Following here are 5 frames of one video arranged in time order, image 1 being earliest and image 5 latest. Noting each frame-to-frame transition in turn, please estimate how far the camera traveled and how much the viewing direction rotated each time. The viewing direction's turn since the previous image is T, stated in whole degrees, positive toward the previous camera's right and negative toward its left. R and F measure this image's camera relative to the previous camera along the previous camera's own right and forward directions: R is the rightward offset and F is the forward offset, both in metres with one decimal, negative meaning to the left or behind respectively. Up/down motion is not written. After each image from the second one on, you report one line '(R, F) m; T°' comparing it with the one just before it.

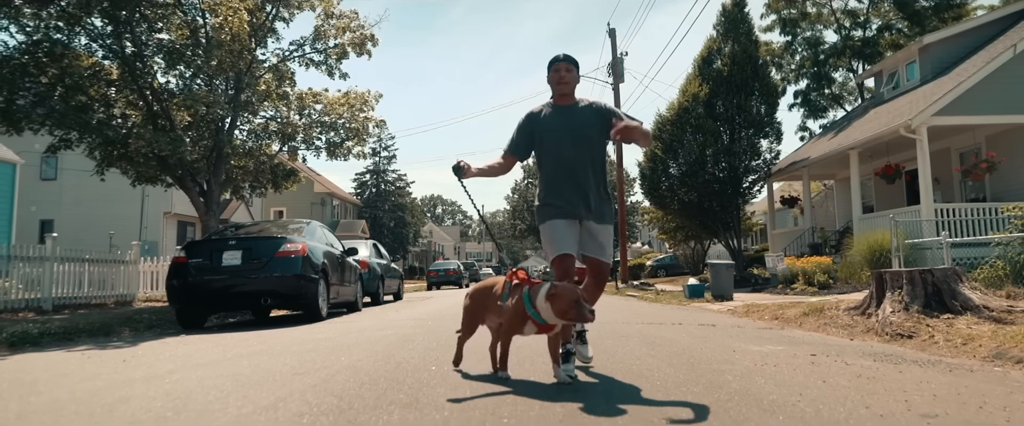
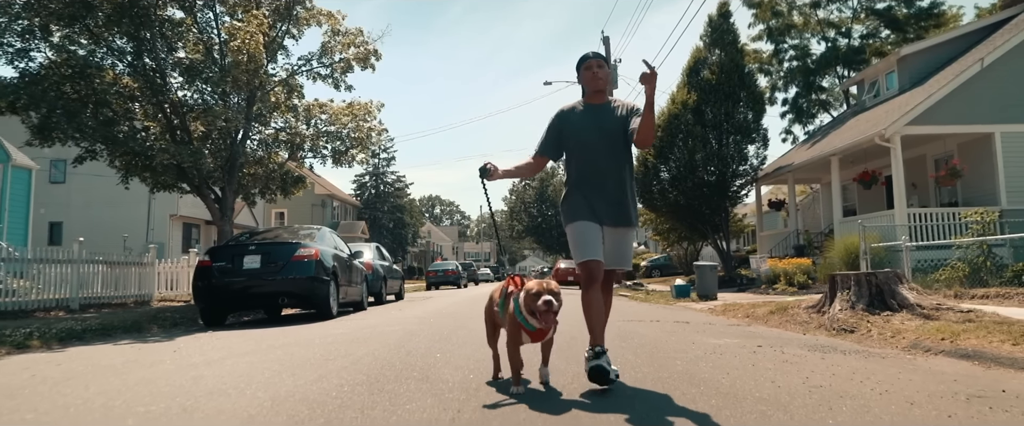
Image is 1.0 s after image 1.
(0.0, -0.9) m; 0°
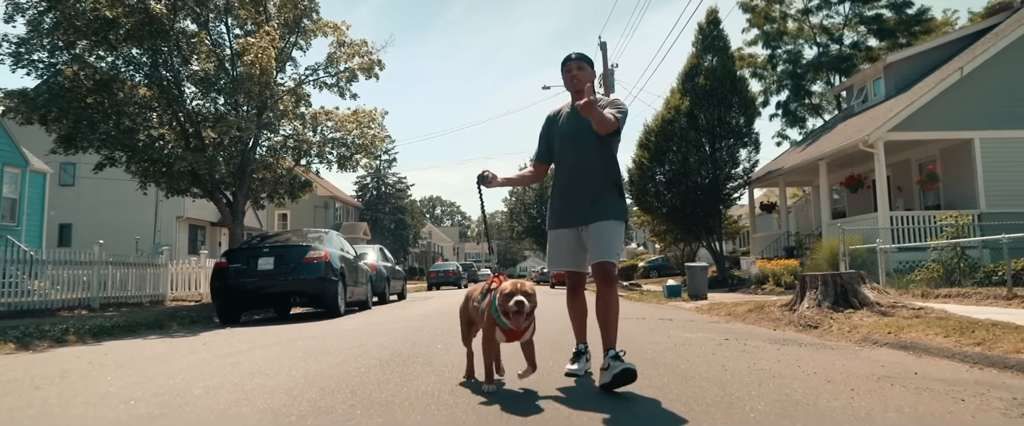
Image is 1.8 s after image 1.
(+0.1, -0.7) m; 0°
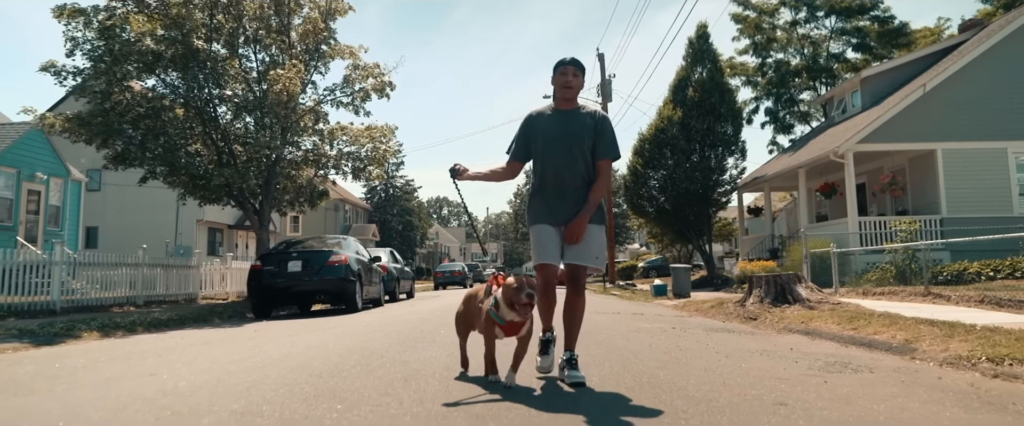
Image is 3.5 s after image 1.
(+0.2, -1.6) m; -1°
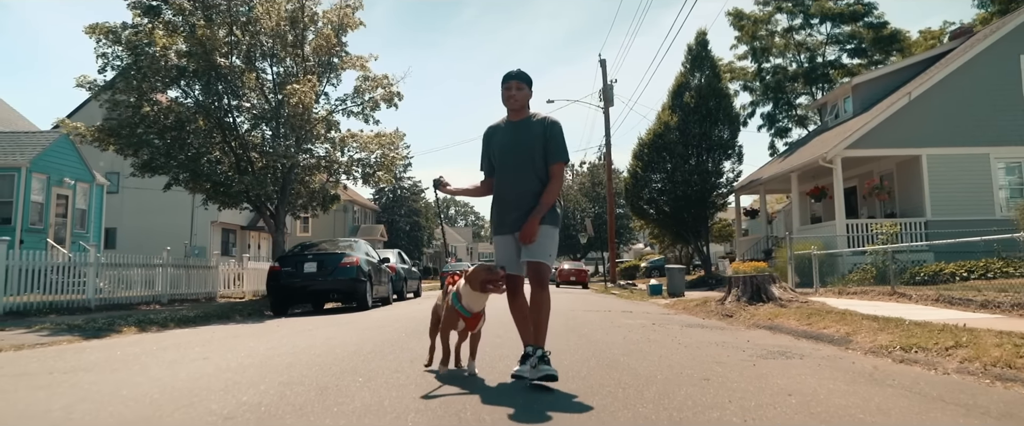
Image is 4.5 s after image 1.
(+0.1, -0.9) m; -1°
